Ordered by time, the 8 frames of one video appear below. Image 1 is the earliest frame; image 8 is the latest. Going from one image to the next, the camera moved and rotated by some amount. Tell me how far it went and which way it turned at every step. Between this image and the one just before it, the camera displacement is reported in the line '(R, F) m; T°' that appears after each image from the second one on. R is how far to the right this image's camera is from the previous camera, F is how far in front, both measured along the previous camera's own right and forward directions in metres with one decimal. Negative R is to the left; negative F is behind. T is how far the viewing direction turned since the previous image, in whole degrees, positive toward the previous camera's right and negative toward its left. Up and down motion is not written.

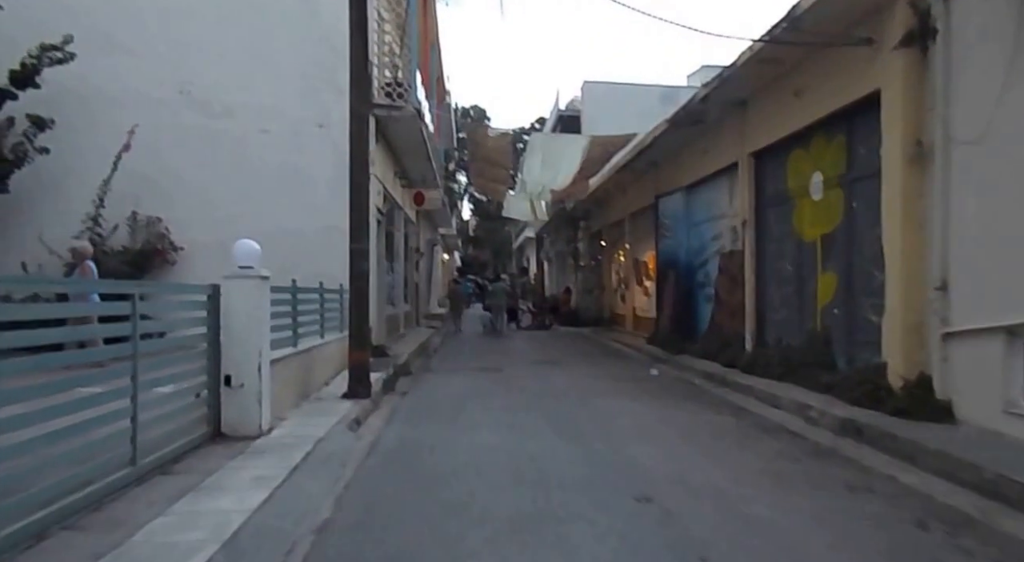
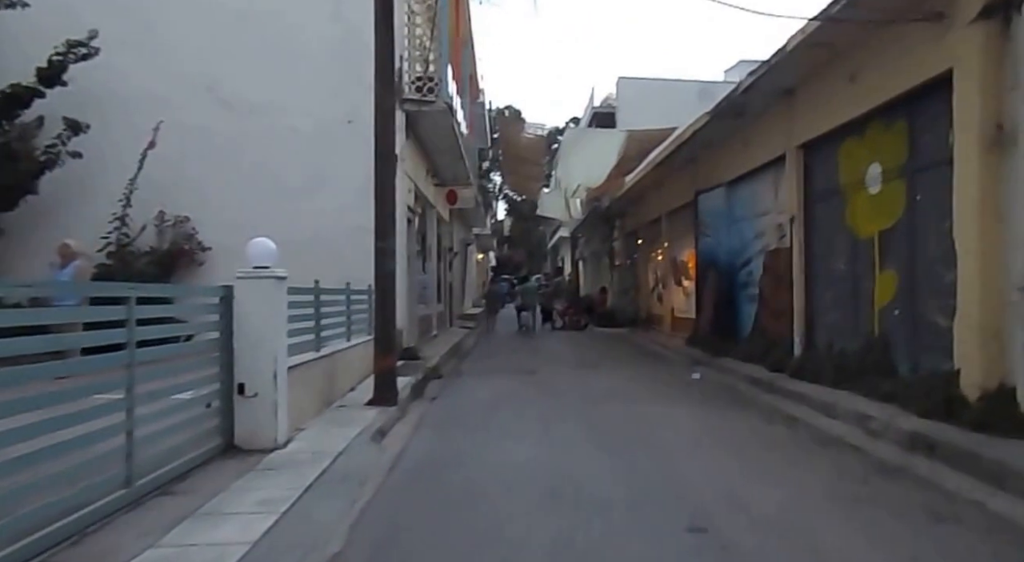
(0.0, +0.6) m; -3°
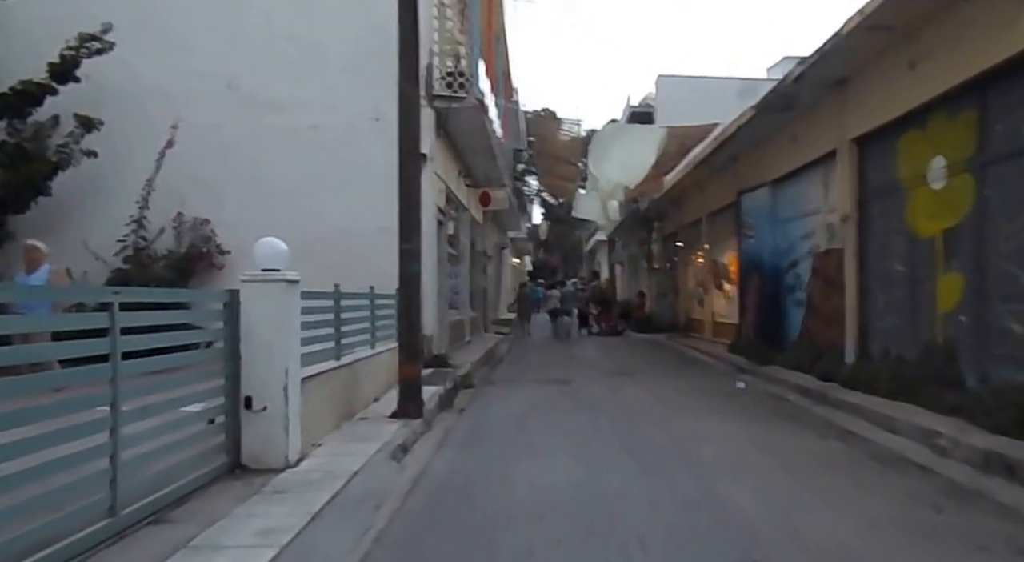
(+0.1, +0.6) m; -3°
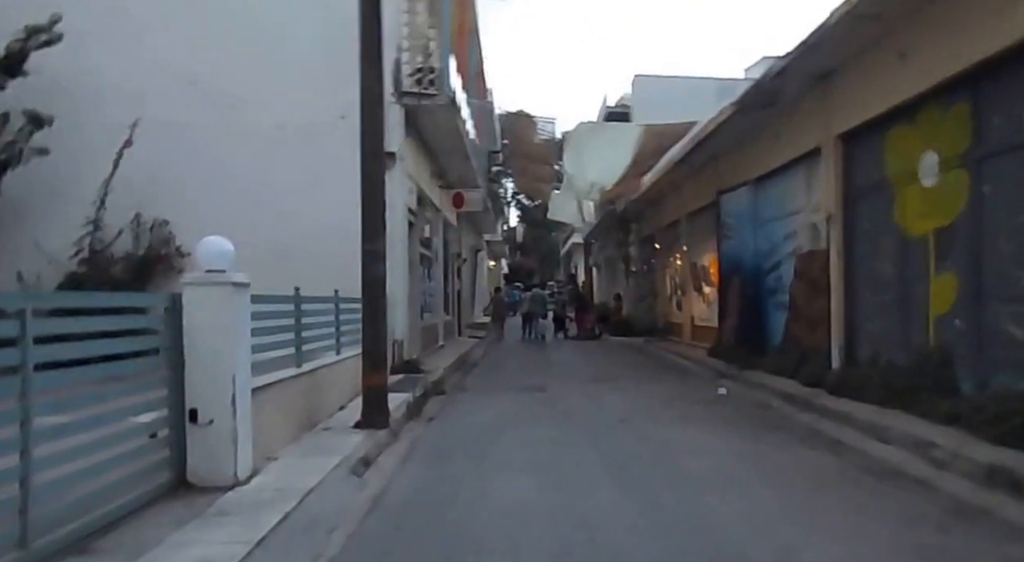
(+0.1, +0.6) m; +2°
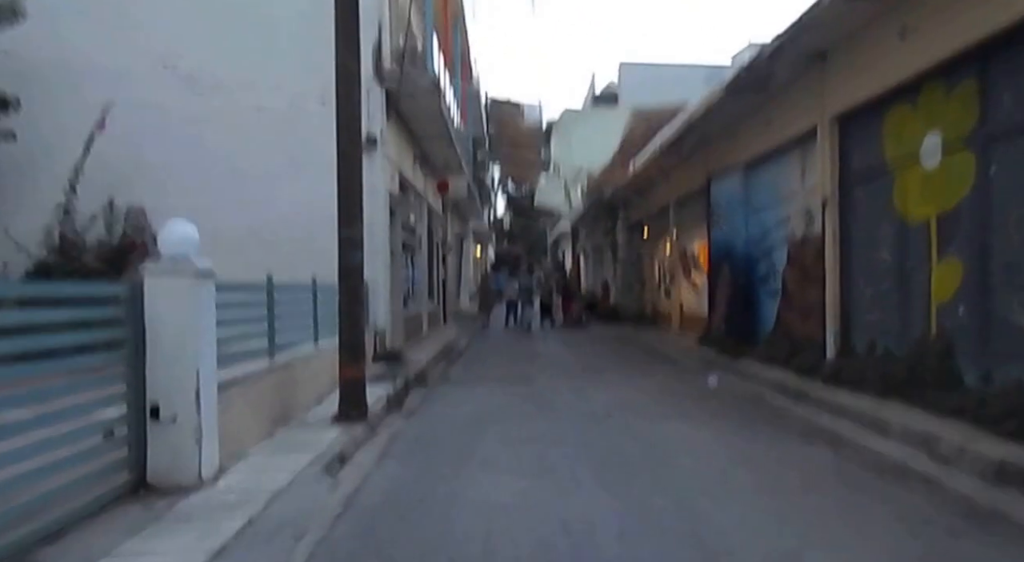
(0.0, +0.5) m; +1°
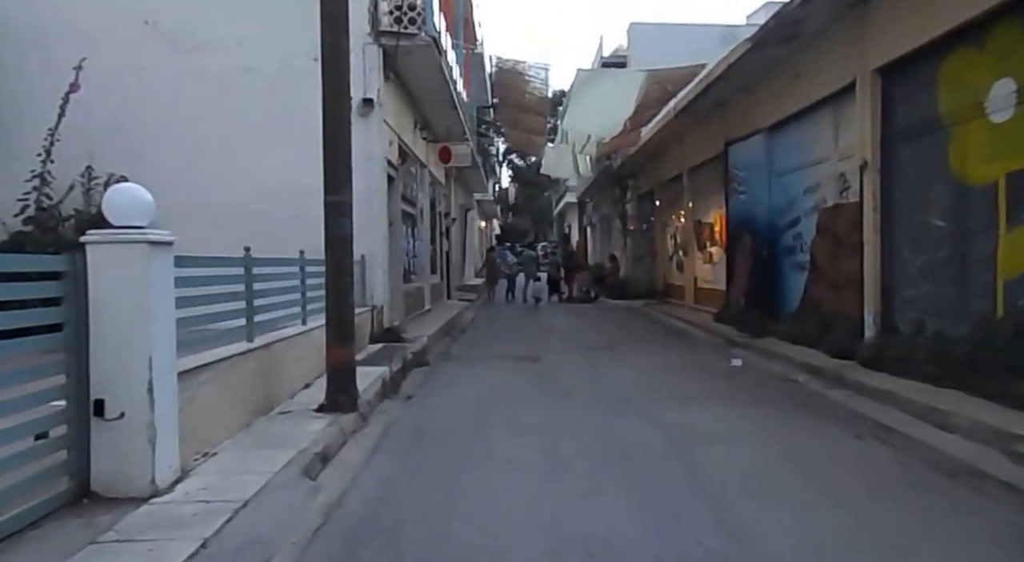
(0.0, +1.0) m; 0°
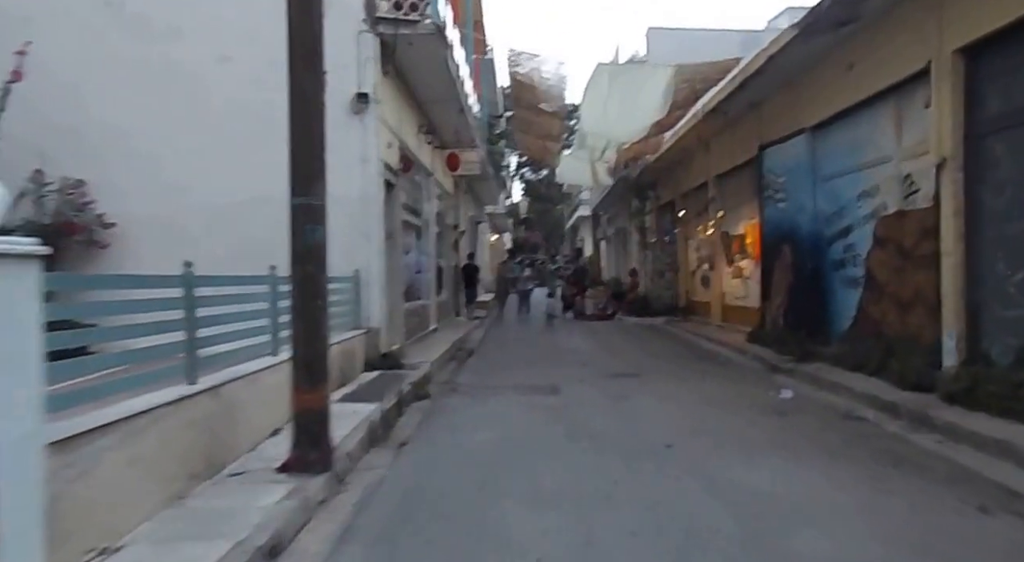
(0.0, +1.7) m; -1°
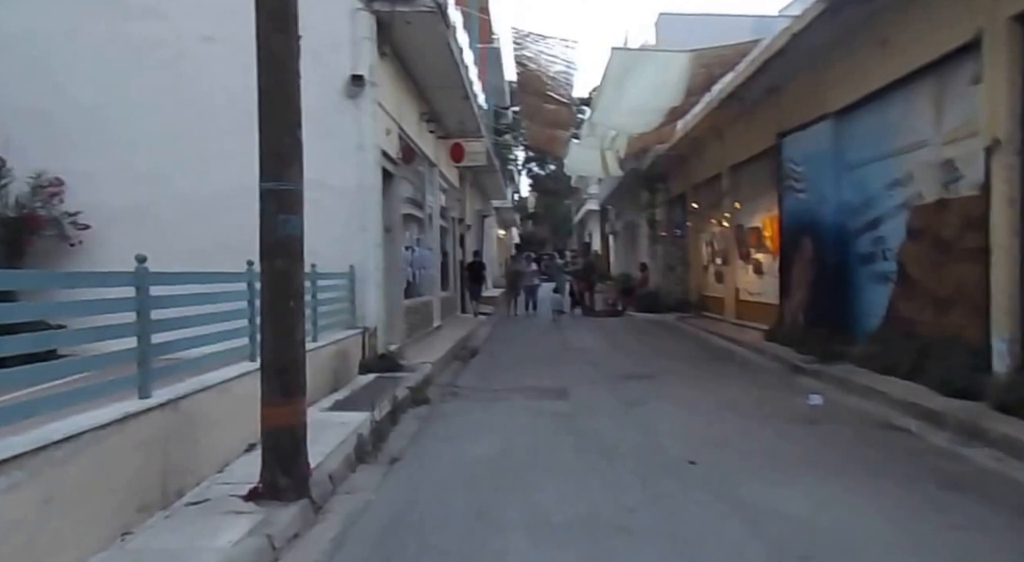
(0.0, +0.8) m; -1°
